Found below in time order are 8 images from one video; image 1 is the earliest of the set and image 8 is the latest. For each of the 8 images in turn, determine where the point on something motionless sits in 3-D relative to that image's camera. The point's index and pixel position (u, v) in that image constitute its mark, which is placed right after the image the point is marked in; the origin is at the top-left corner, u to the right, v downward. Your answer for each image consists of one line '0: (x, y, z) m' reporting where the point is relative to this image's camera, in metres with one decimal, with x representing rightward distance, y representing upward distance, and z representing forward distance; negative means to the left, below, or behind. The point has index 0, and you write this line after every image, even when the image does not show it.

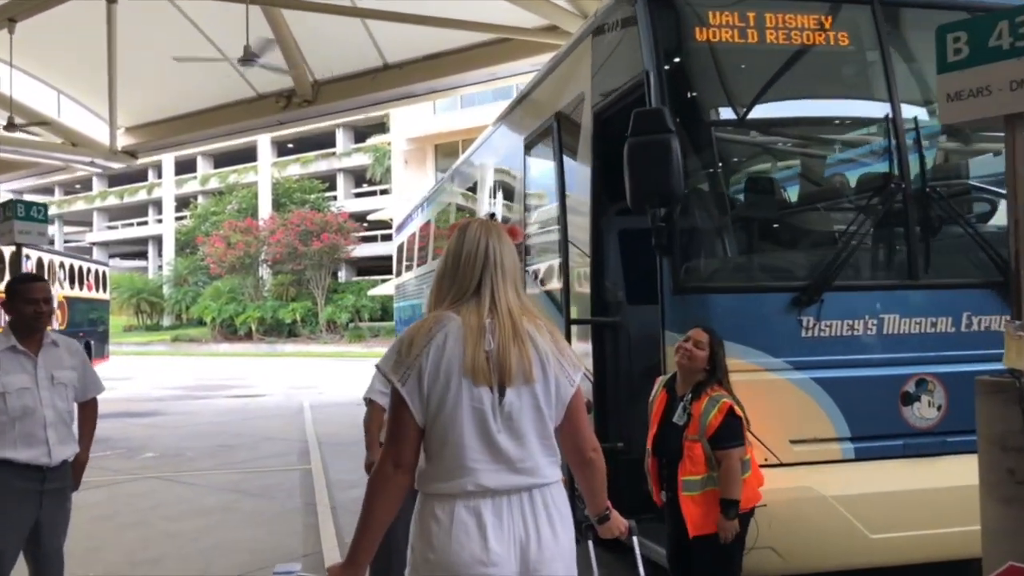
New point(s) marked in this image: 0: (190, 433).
0: (-4.4, -2.0, +11.6) m
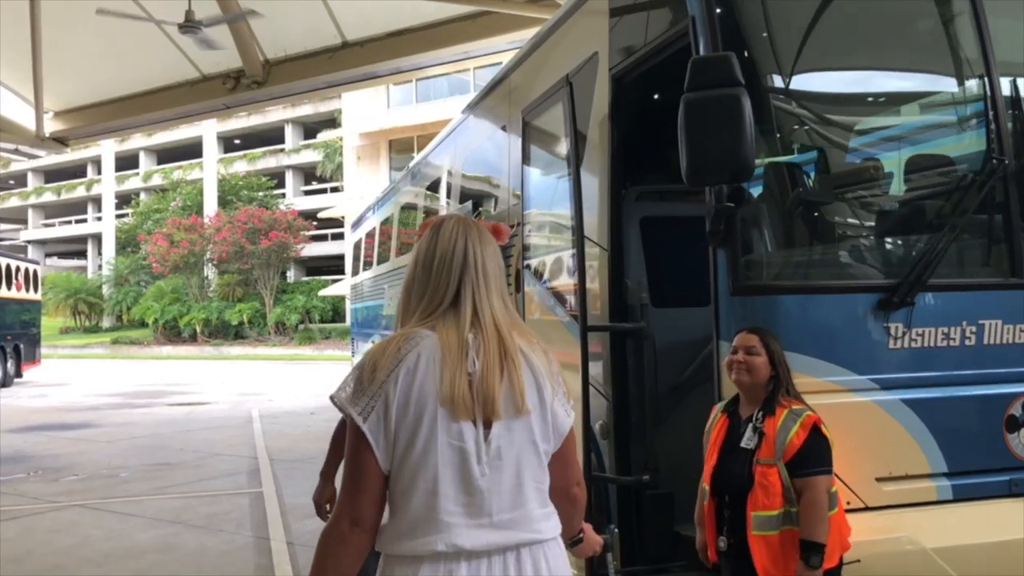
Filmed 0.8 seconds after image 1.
0: (-4.7, -2.0, +10.5) m
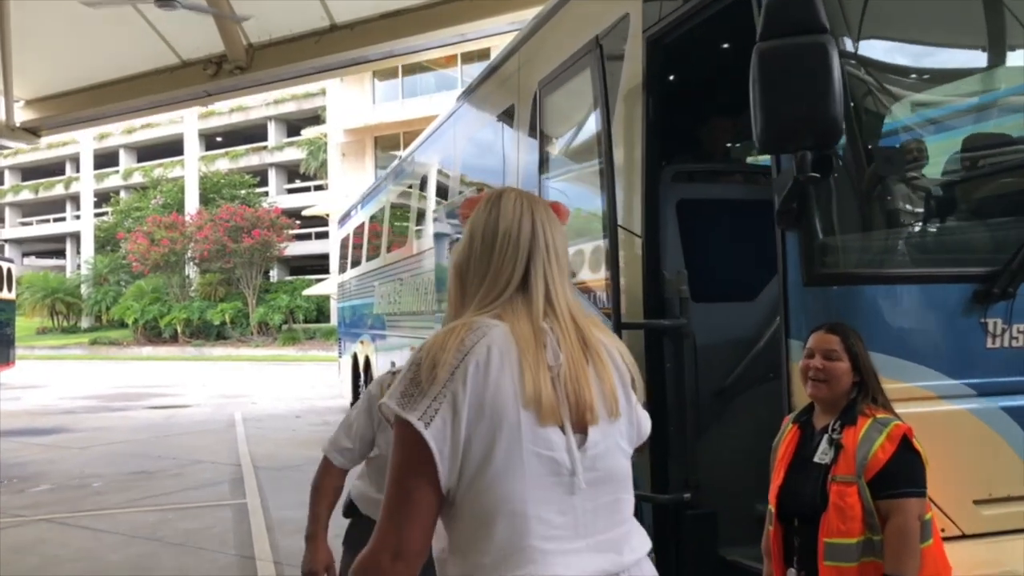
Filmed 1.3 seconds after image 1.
0: (-4.8, -1.9, +9.9) m
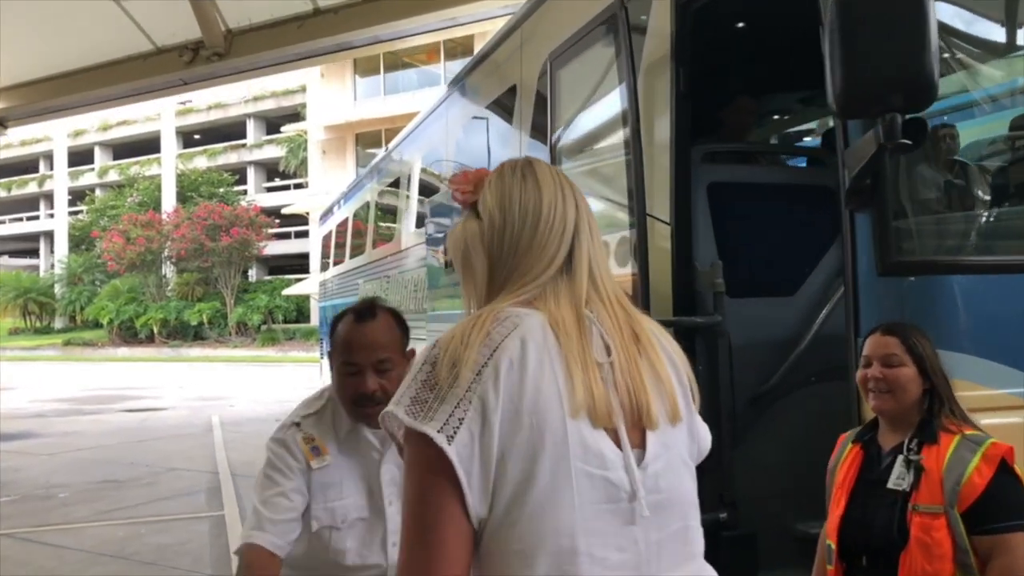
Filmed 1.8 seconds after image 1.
0: (-4.9, -1.9, +9.4) m
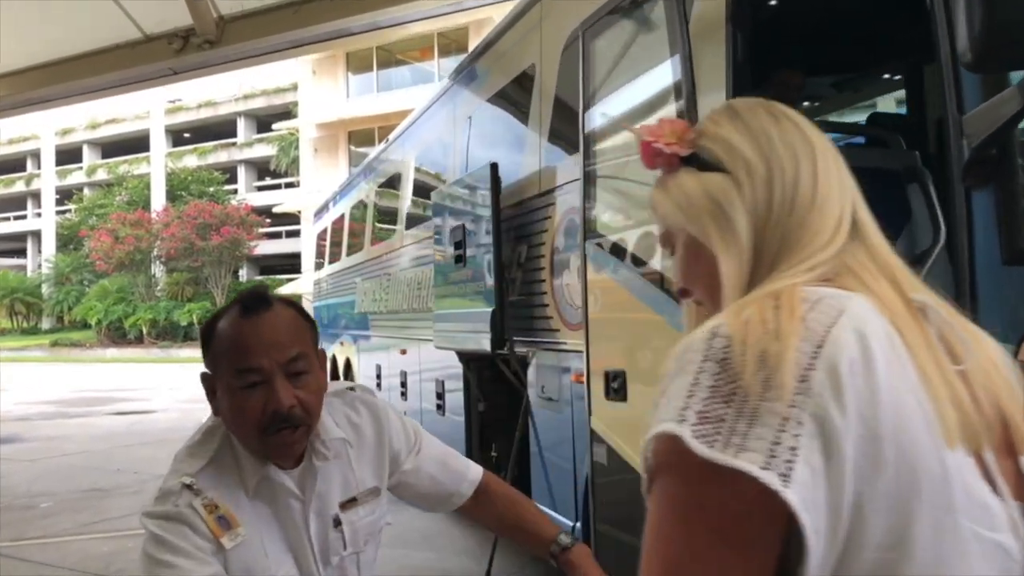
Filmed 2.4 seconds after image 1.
0: (-4.8, -1.9, +8.9) m
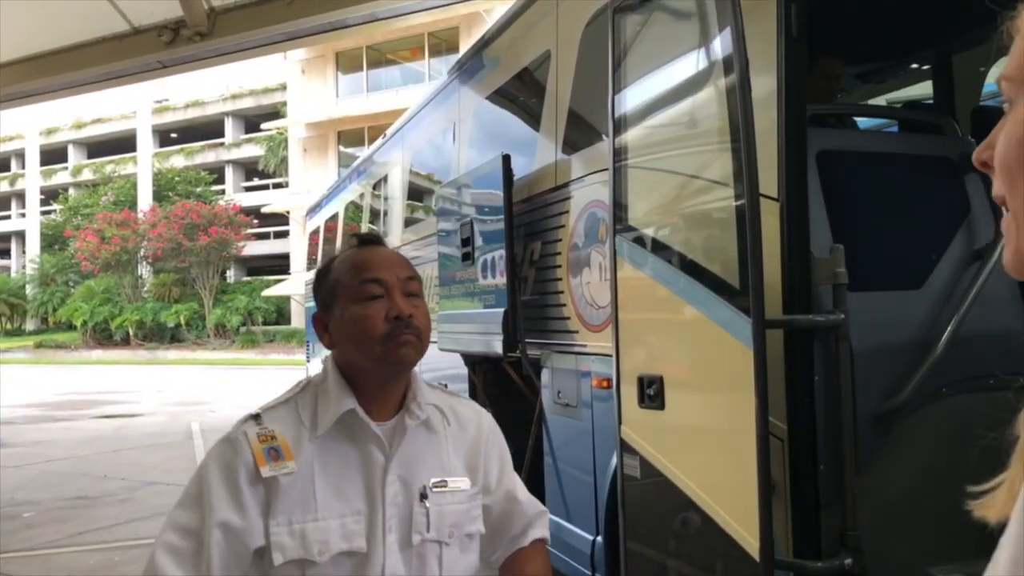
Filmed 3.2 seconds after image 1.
0: (-4.8, -1.9, +8.6) m
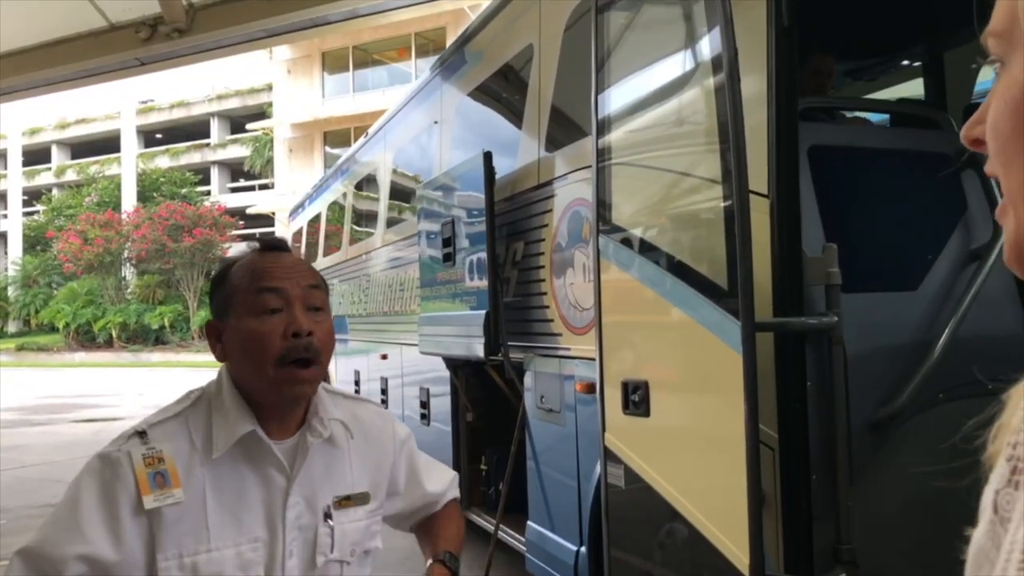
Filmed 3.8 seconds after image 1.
0: (-5.0, -1.9, +8.4) m
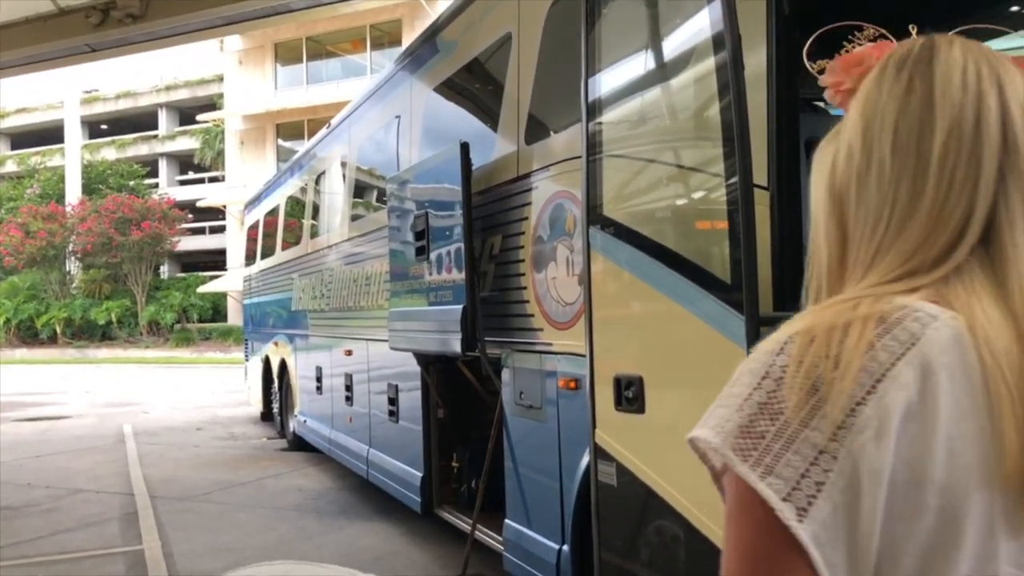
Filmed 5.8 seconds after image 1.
0: (-5.3, -1.9, +8.1) m
